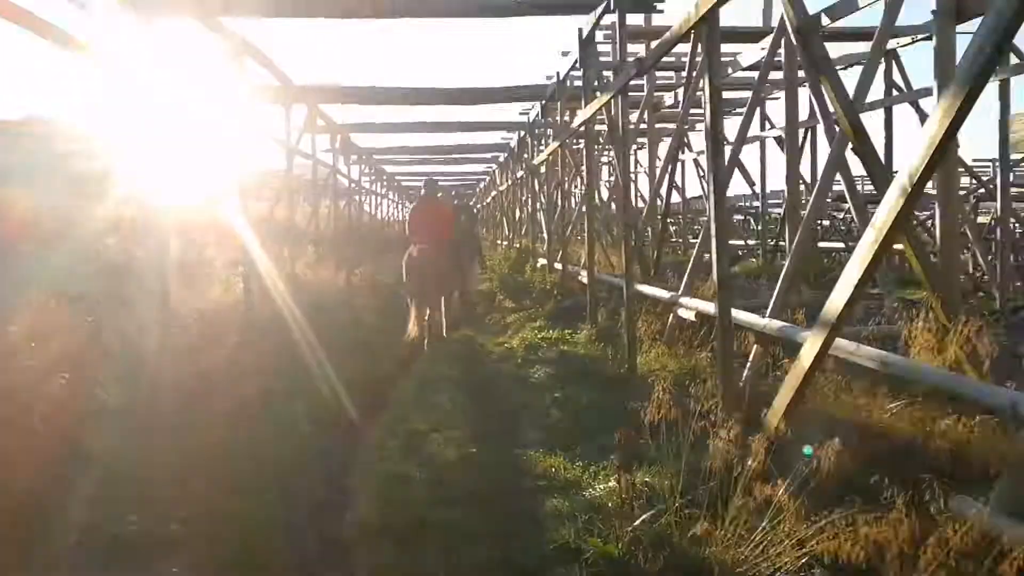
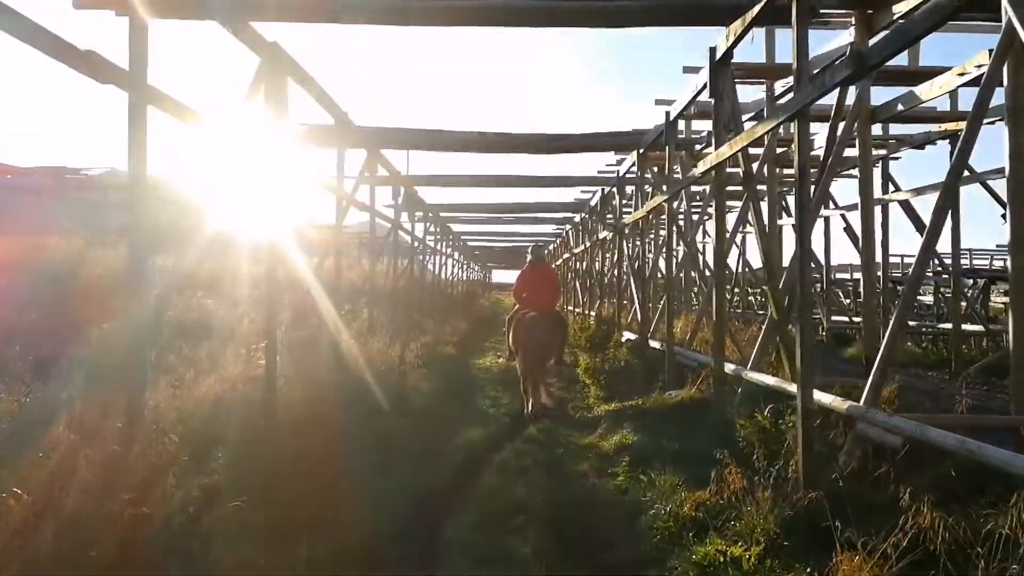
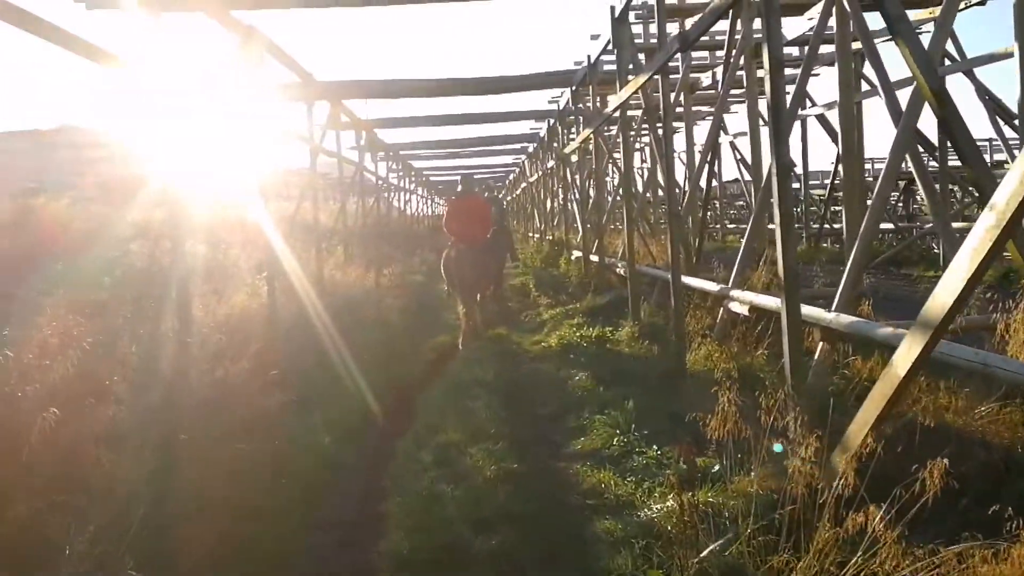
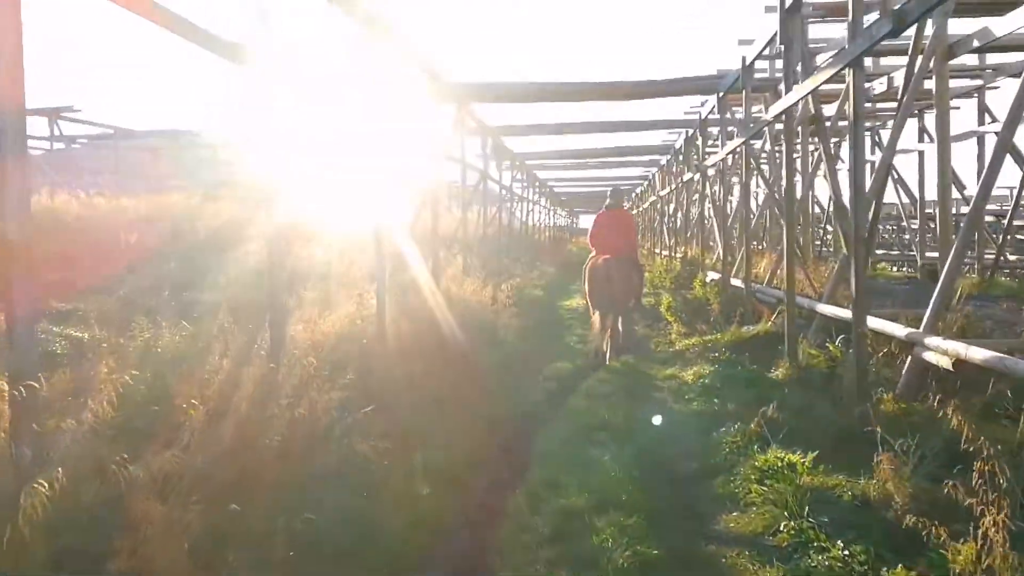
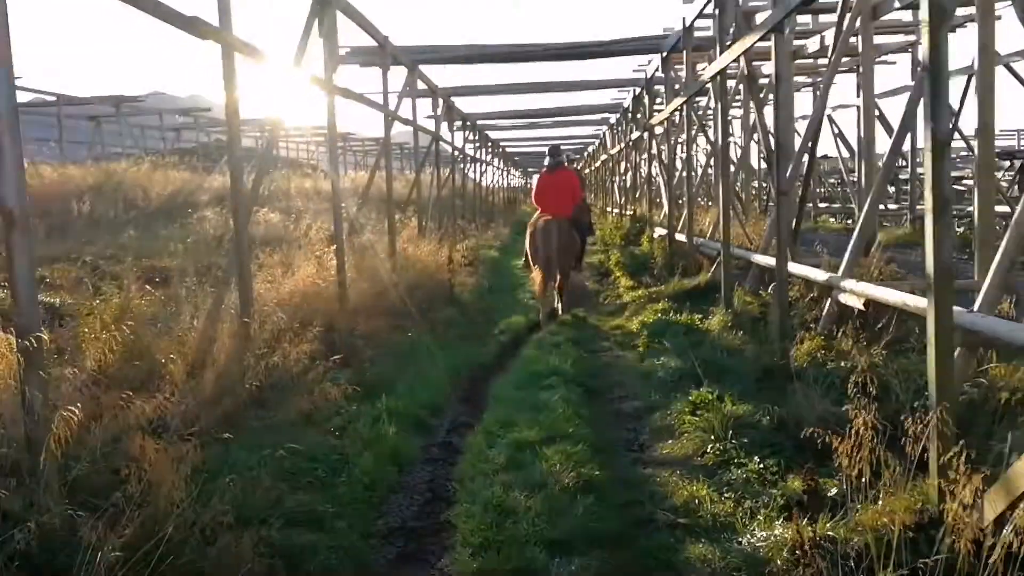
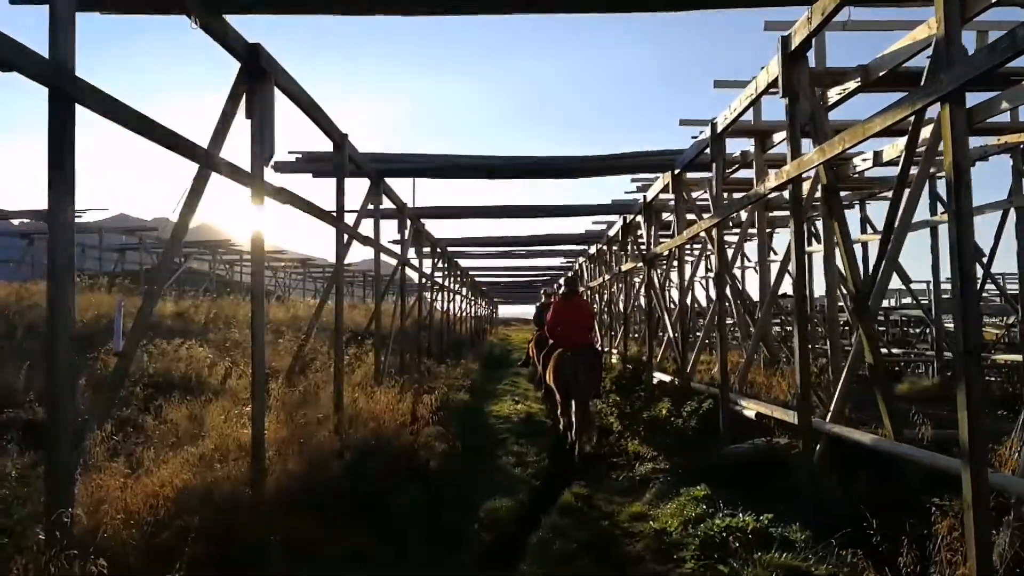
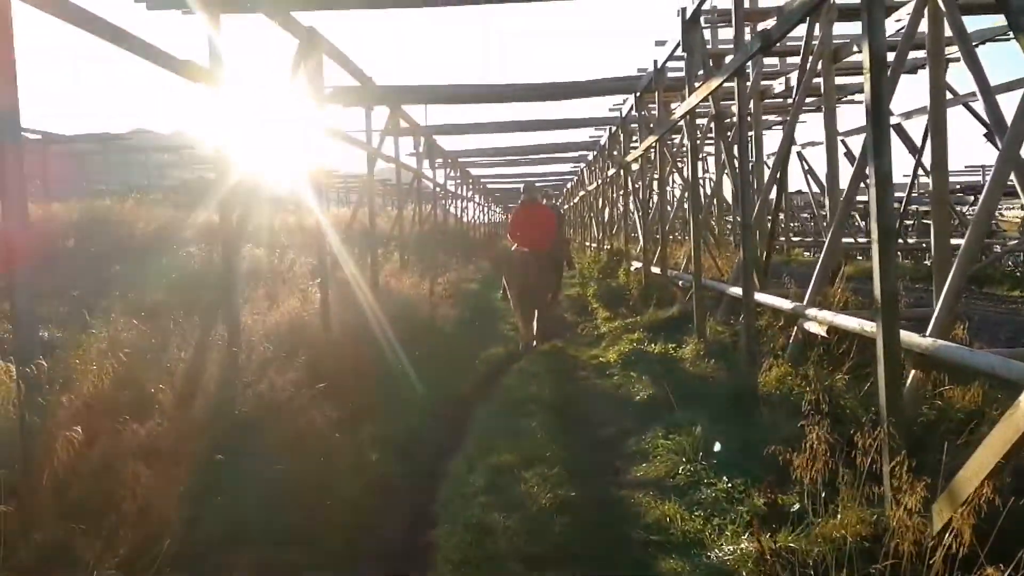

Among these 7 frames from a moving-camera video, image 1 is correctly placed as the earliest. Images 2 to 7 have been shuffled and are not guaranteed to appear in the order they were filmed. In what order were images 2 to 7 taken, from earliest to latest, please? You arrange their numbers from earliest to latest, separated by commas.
3, 7, 5, 4, 2, 6
